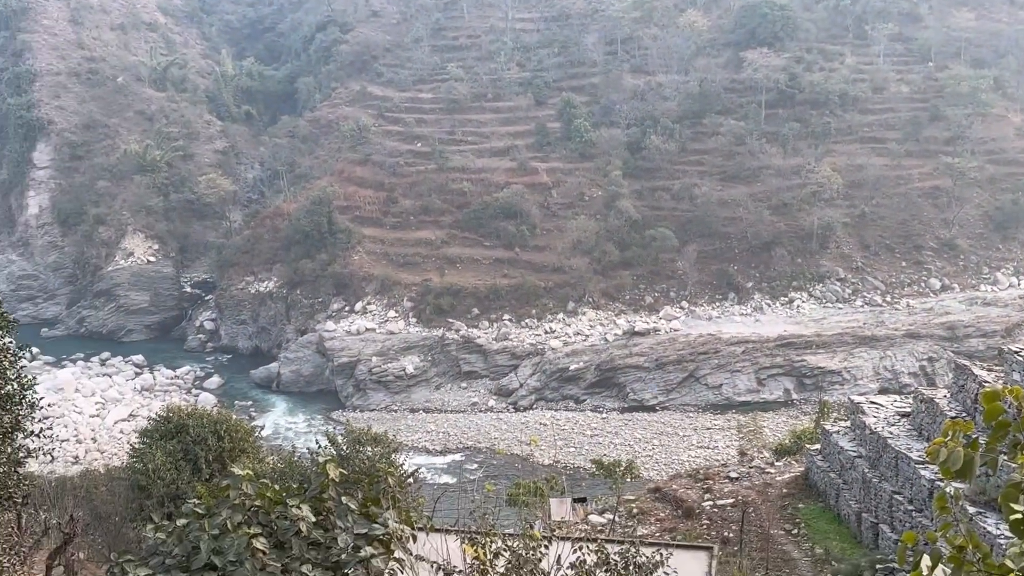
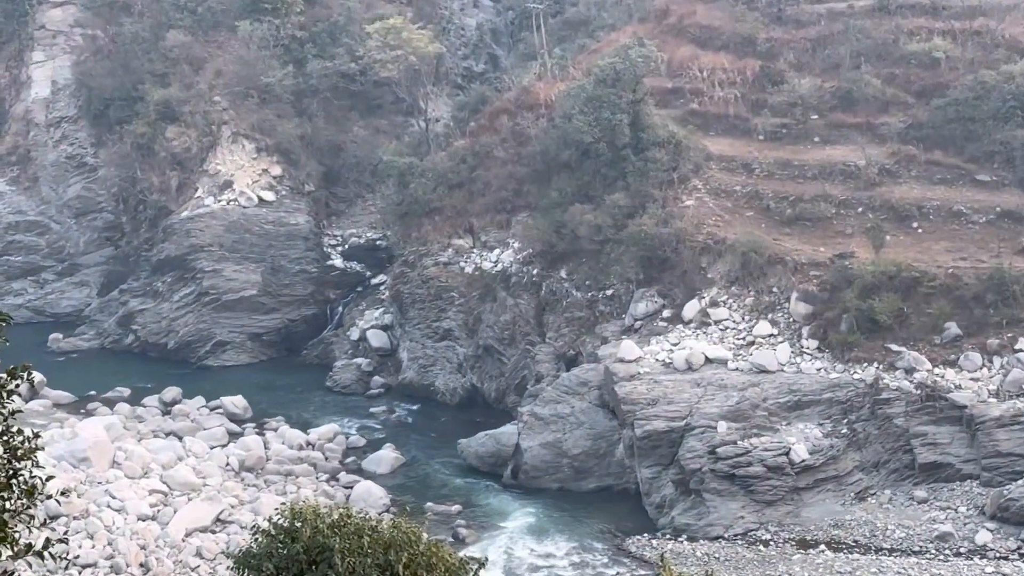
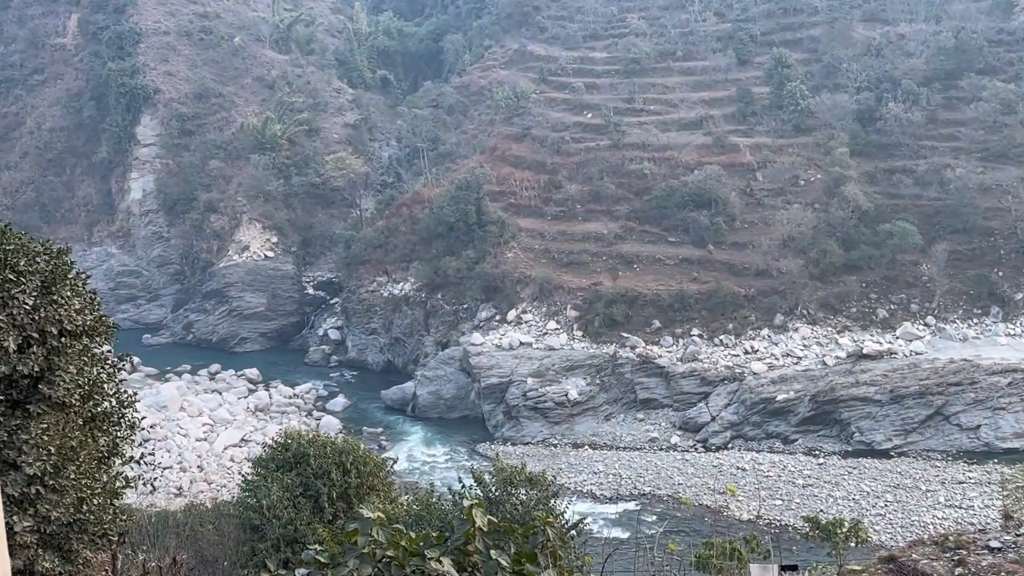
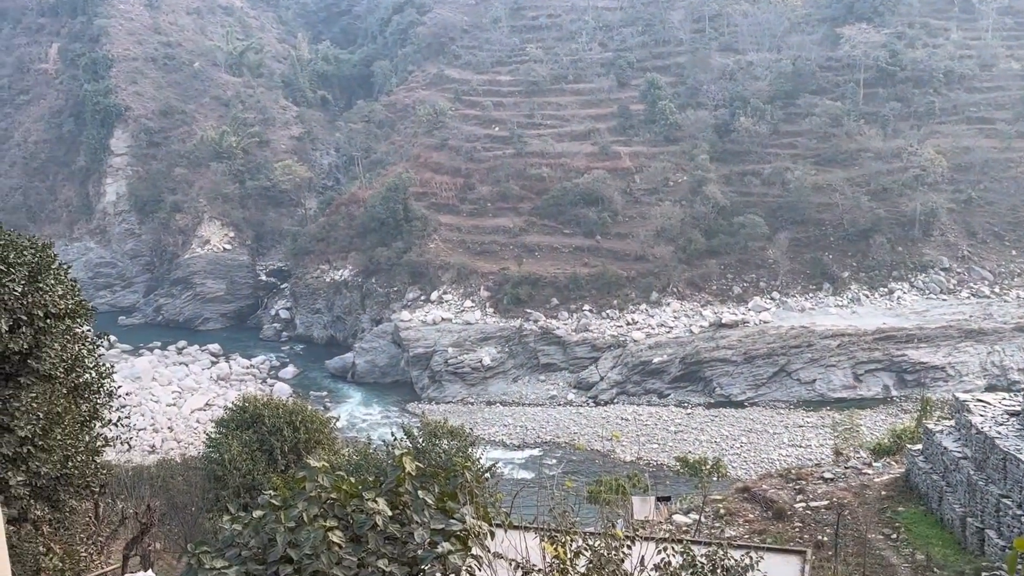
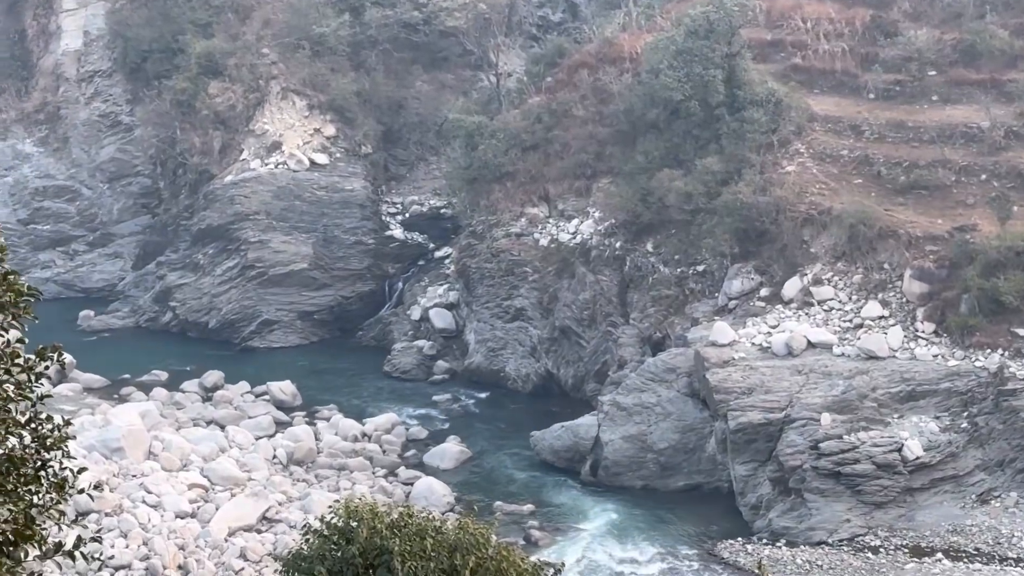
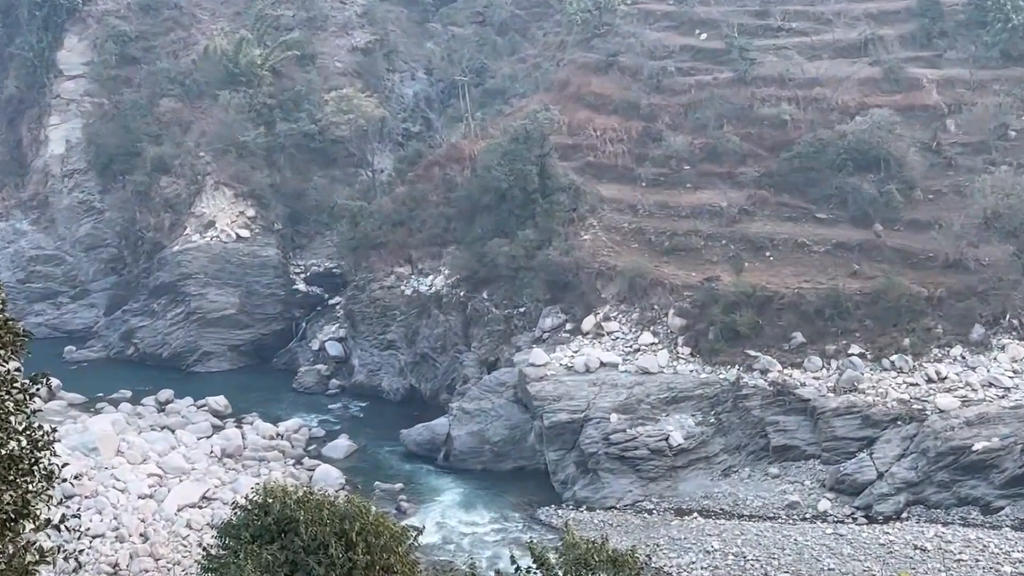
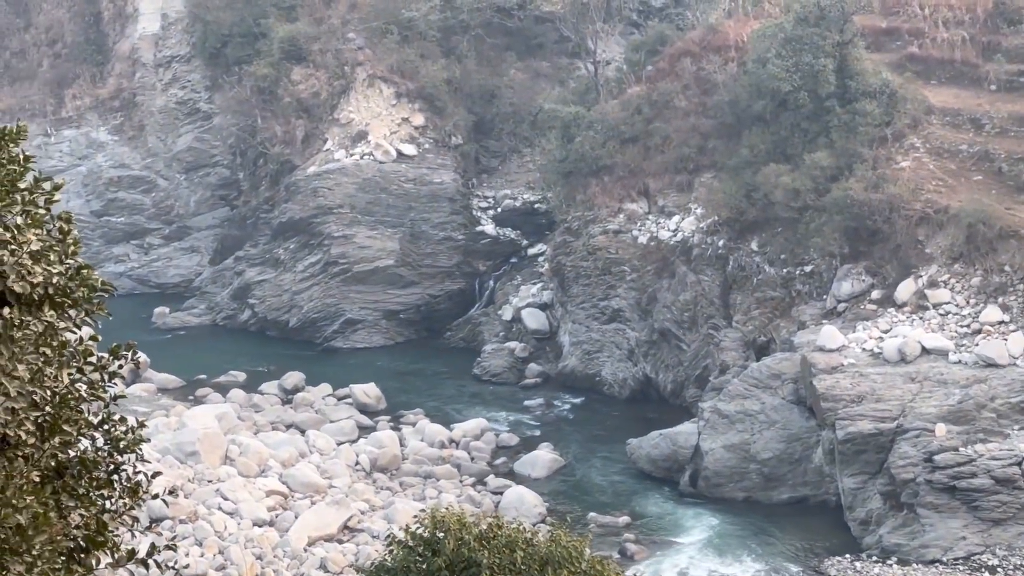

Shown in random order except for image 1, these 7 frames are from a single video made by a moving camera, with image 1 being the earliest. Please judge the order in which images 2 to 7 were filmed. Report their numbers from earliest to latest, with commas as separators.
4, 3, 6, 2, 5, 7
